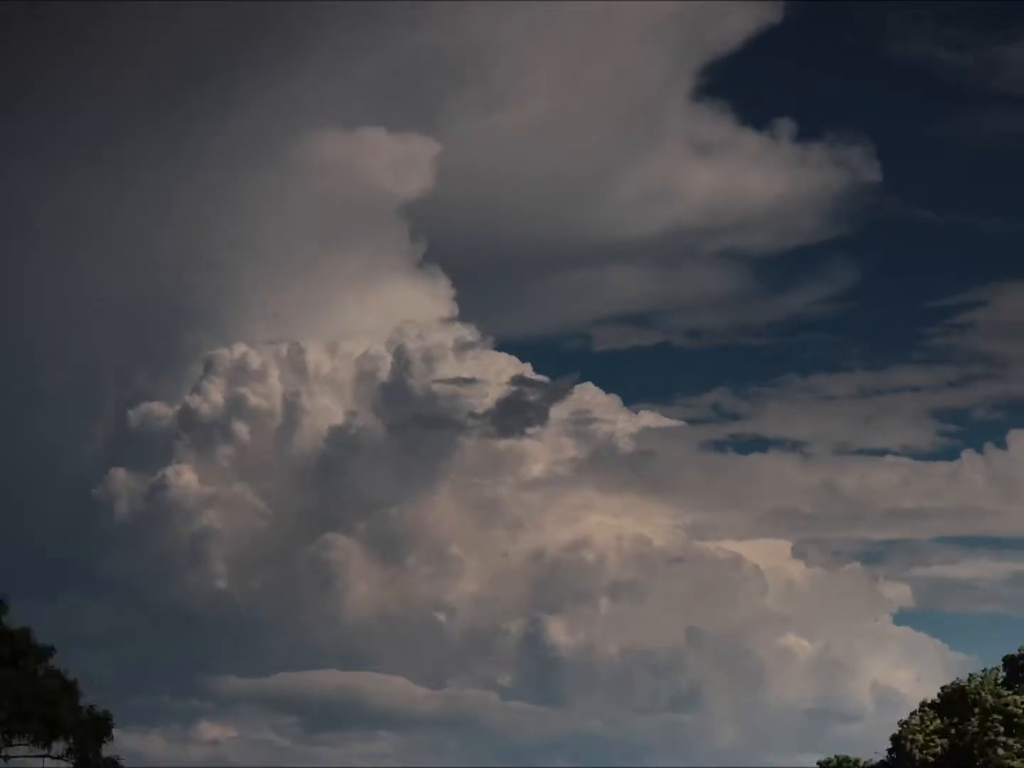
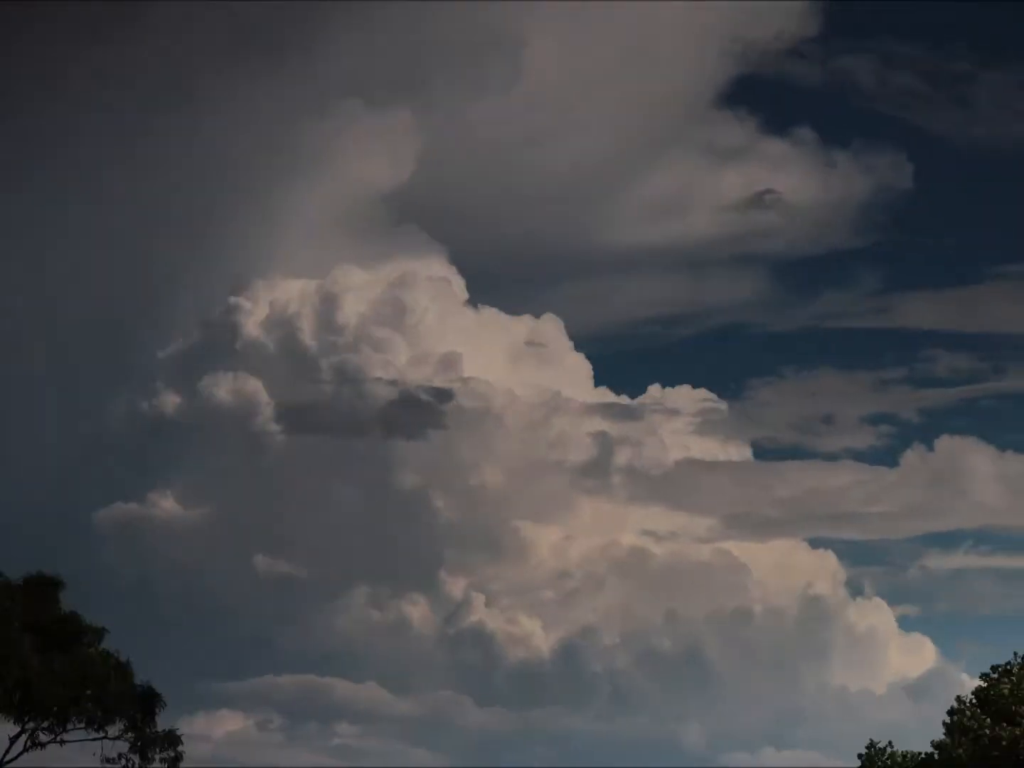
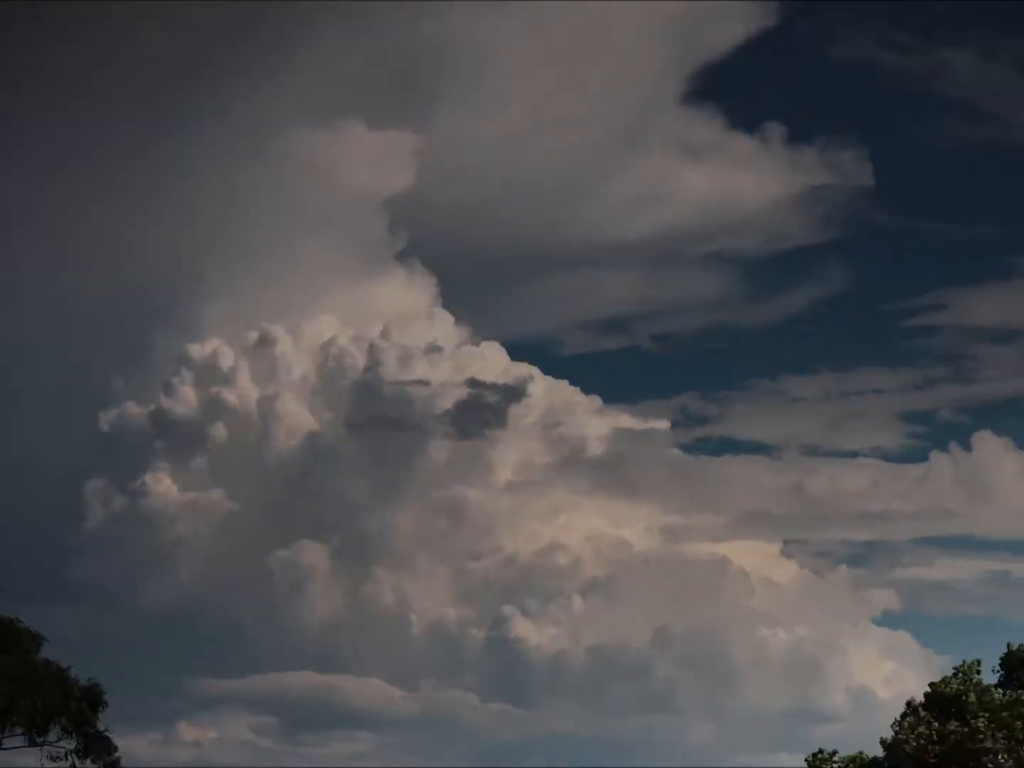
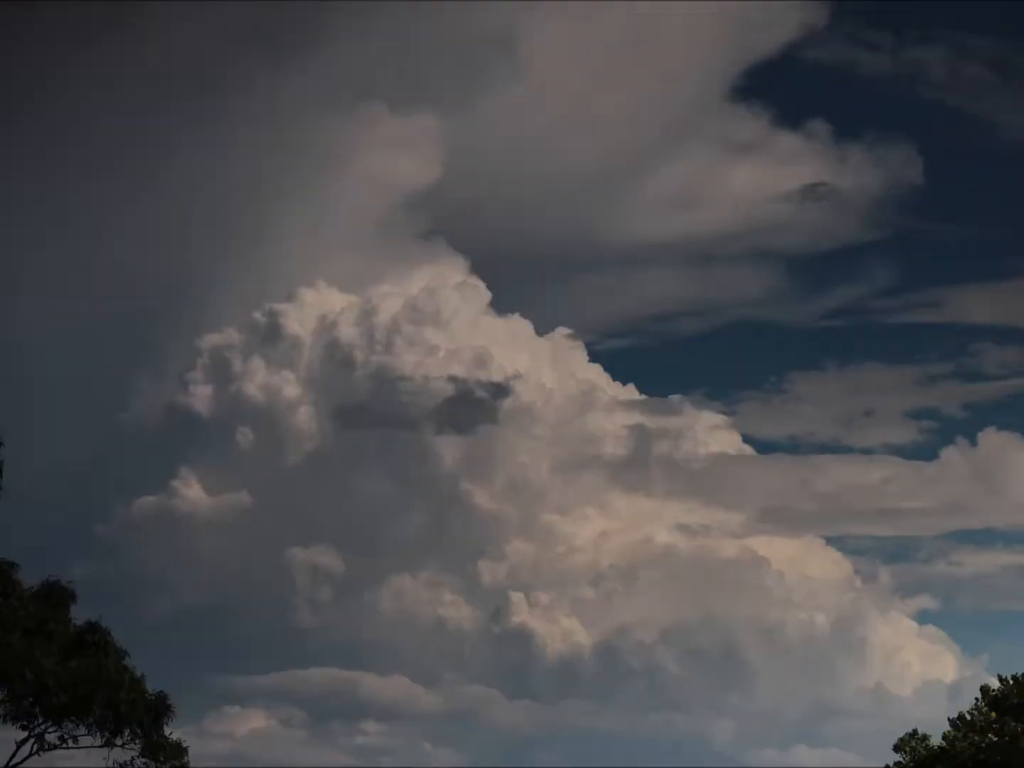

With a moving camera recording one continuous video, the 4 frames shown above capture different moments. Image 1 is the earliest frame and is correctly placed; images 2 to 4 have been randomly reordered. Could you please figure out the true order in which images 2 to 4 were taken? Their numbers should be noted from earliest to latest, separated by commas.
3, 4, 2
